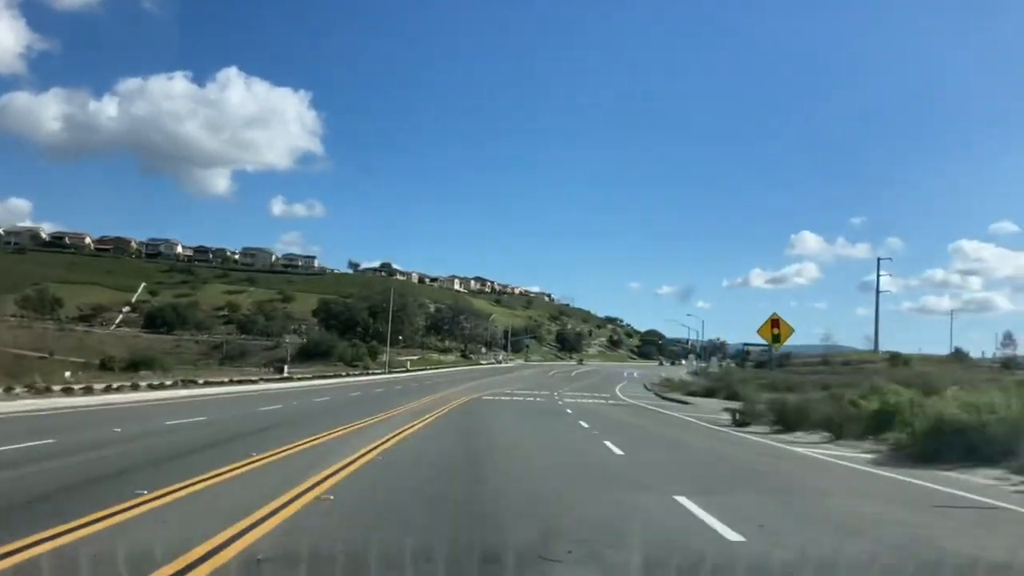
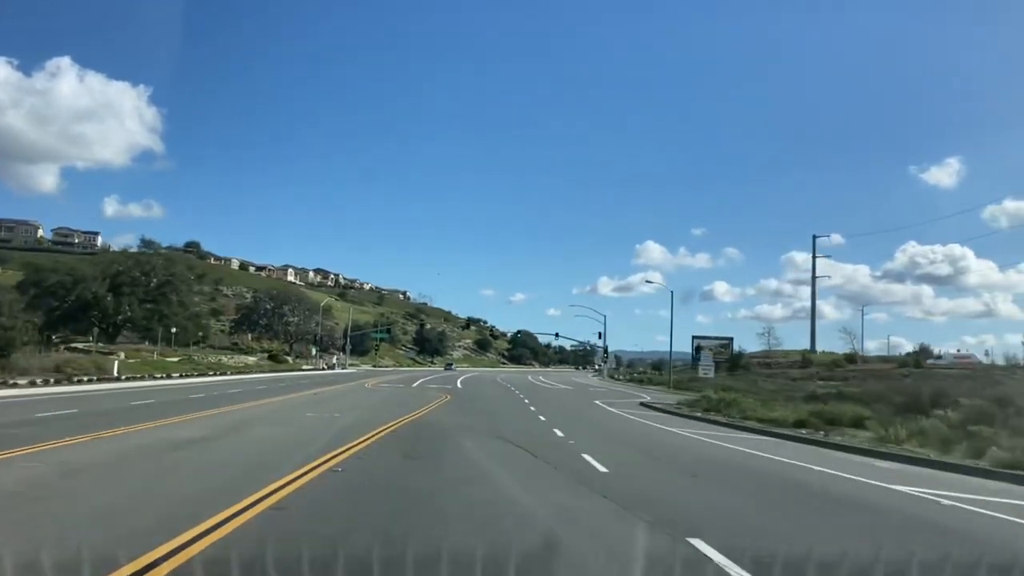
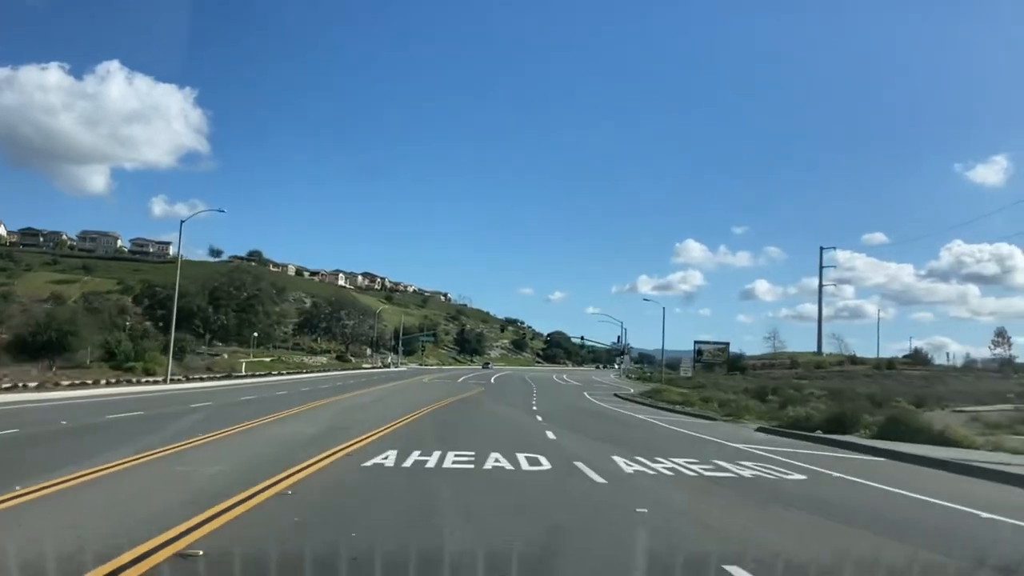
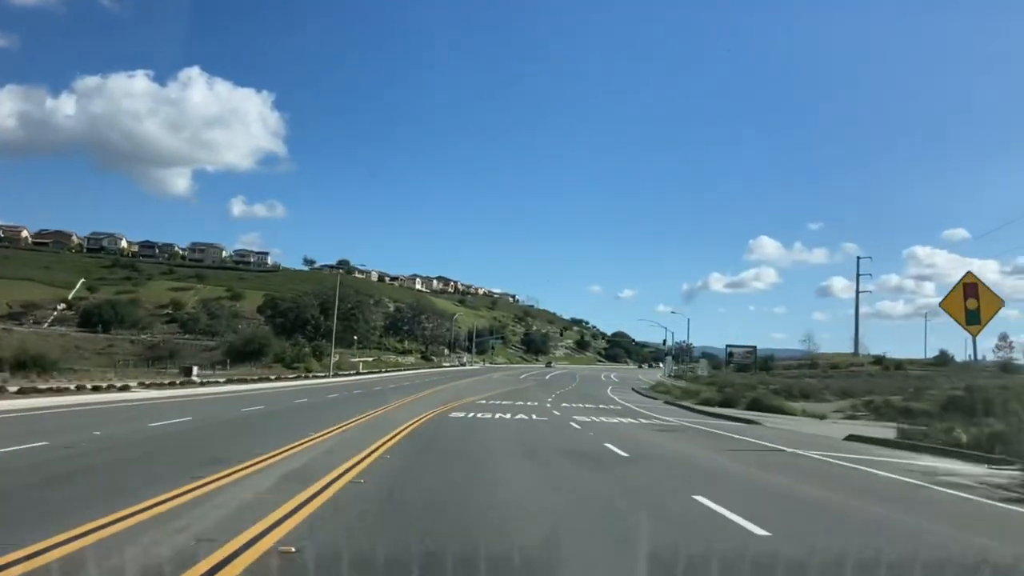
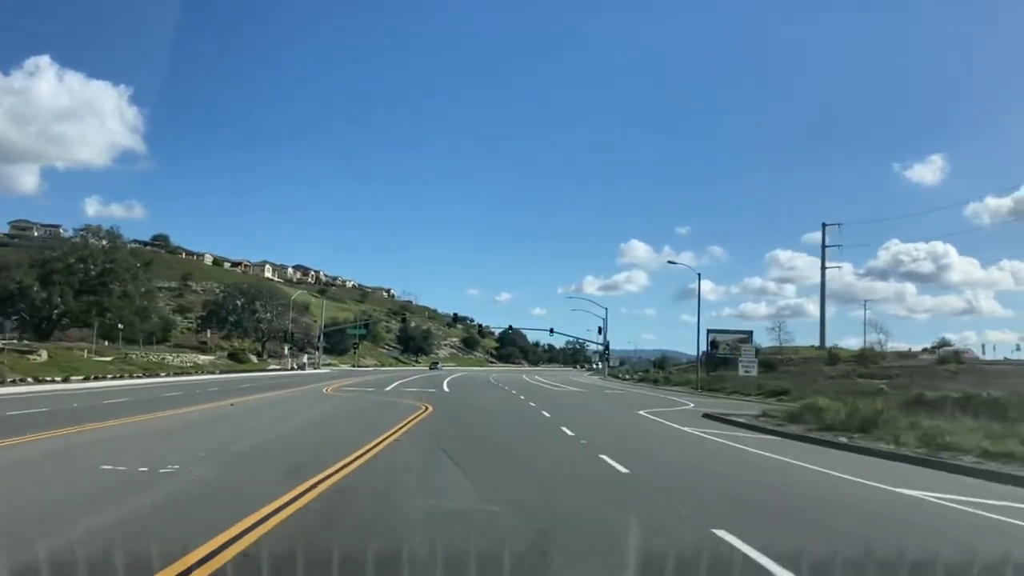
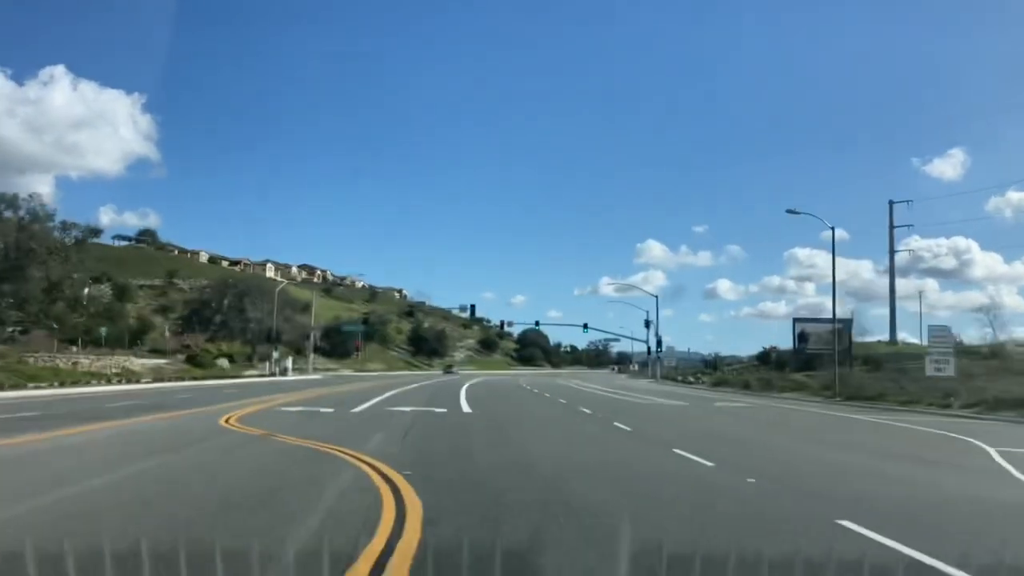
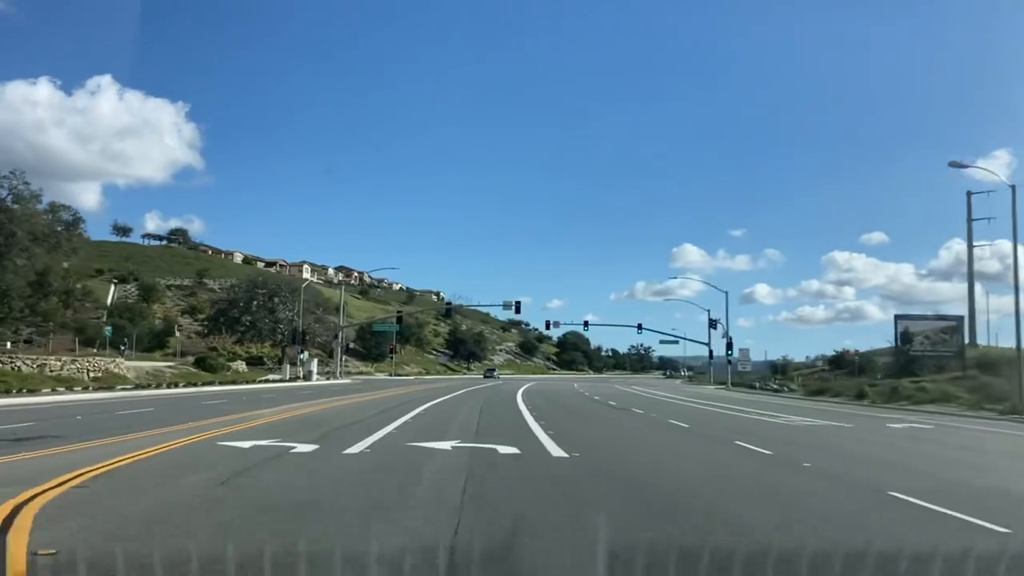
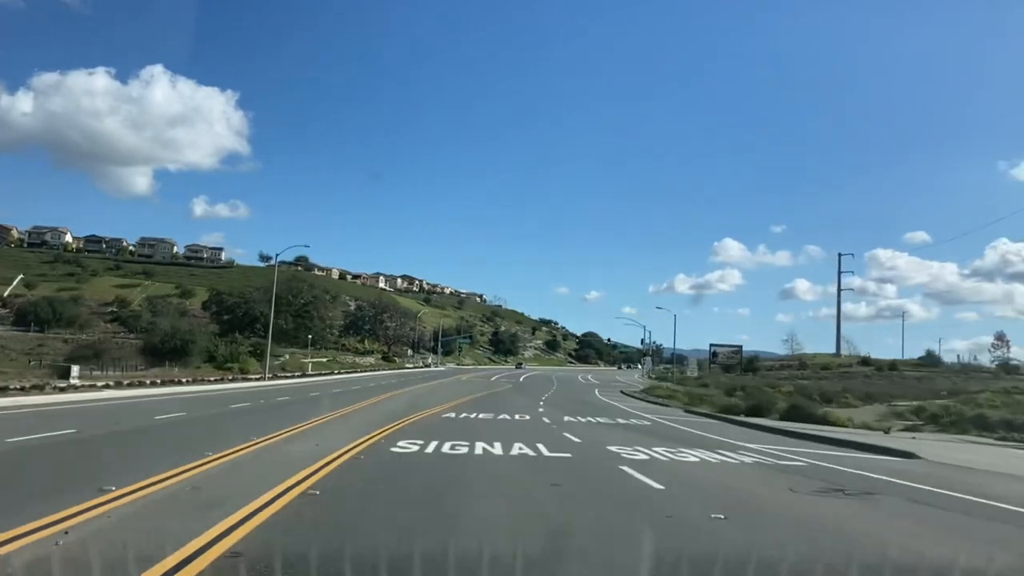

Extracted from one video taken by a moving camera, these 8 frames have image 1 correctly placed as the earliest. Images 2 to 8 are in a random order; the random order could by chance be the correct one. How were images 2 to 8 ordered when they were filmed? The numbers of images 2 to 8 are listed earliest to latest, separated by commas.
4, 8, 3, 2, 5, 6, 7
